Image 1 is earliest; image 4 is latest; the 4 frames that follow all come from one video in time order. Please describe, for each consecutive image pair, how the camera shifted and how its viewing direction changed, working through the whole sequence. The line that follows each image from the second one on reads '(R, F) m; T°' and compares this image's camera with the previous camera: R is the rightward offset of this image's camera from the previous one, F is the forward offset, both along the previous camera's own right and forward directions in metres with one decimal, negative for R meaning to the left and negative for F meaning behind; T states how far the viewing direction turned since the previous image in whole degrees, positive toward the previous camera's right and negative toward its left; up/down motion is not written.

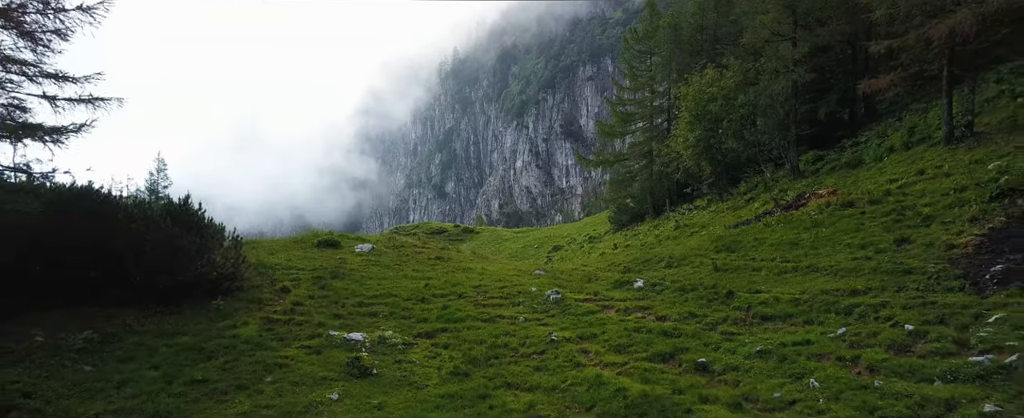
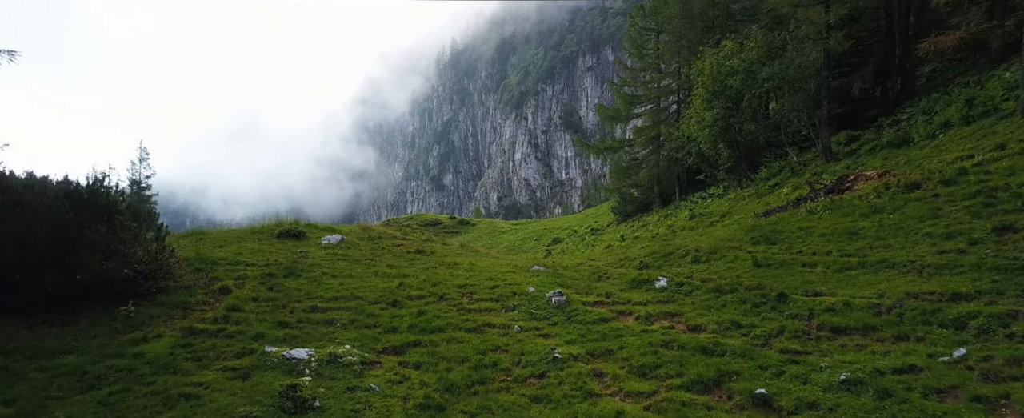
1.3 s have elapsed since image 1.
(+0.3, +5.5) m; 0°
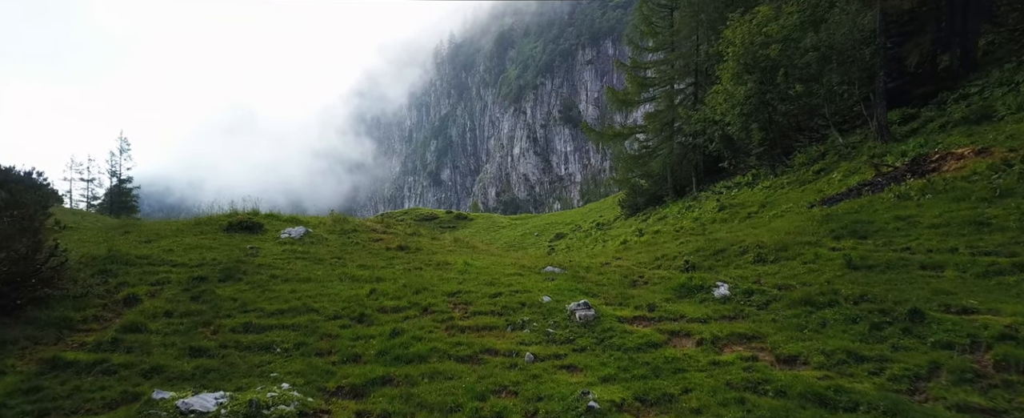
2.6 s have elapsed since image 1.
(-0.3, +6.1) m; 0°
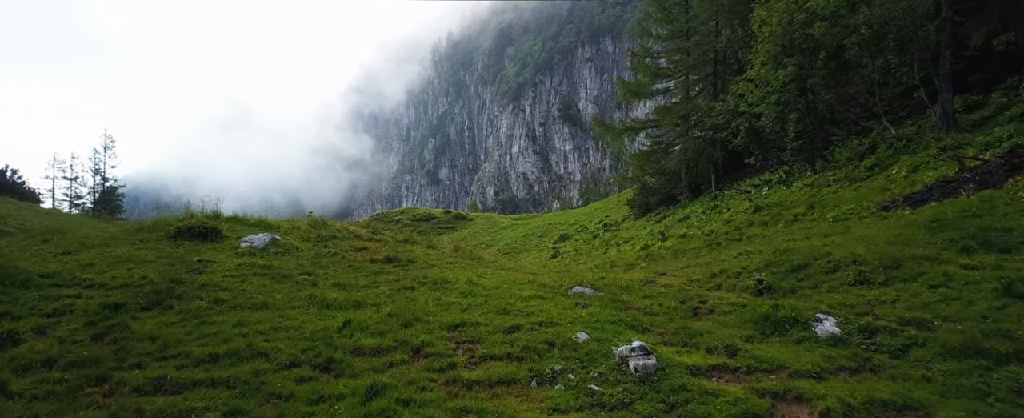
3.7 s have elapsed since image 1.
(-0.6, +4.9) m; 0°
